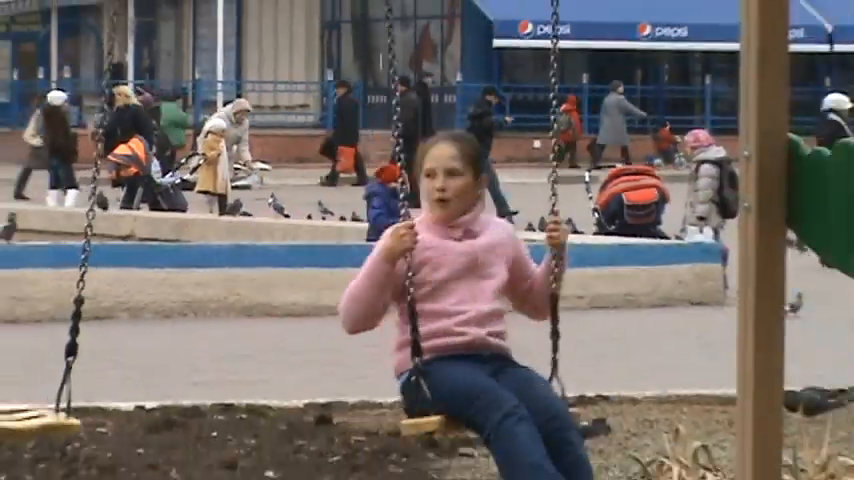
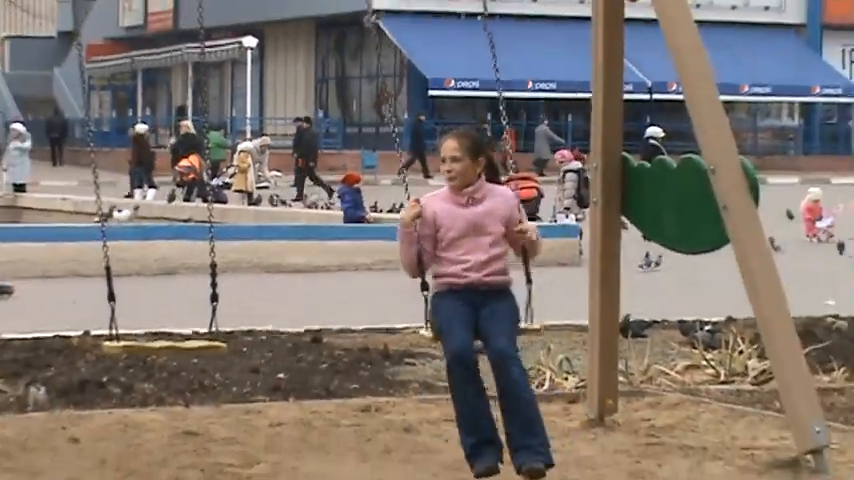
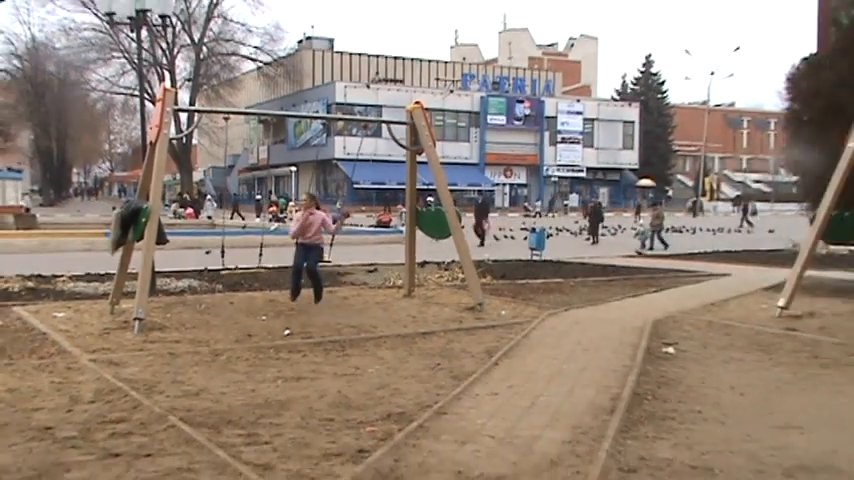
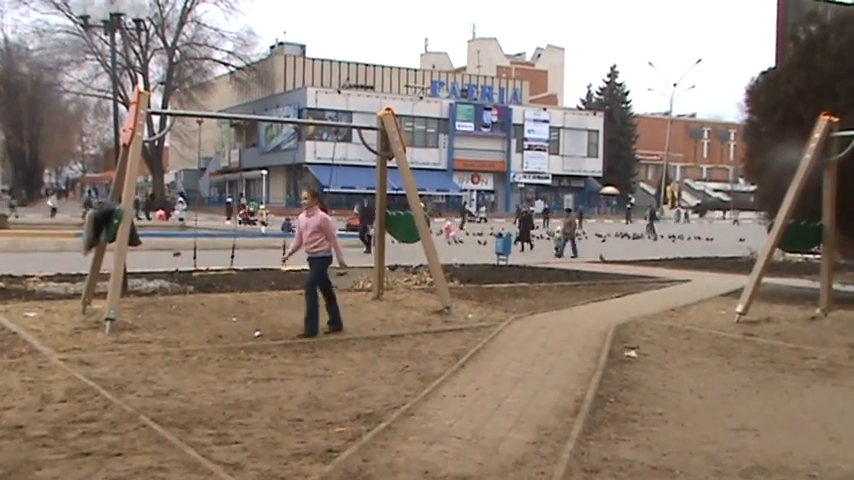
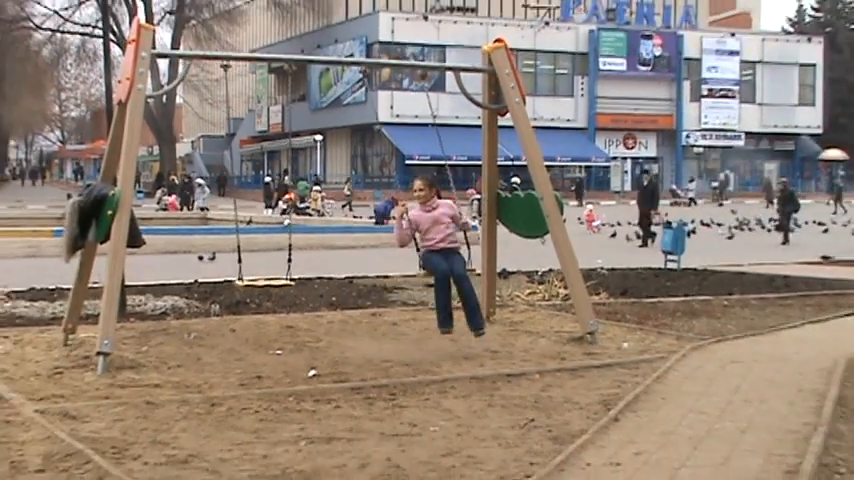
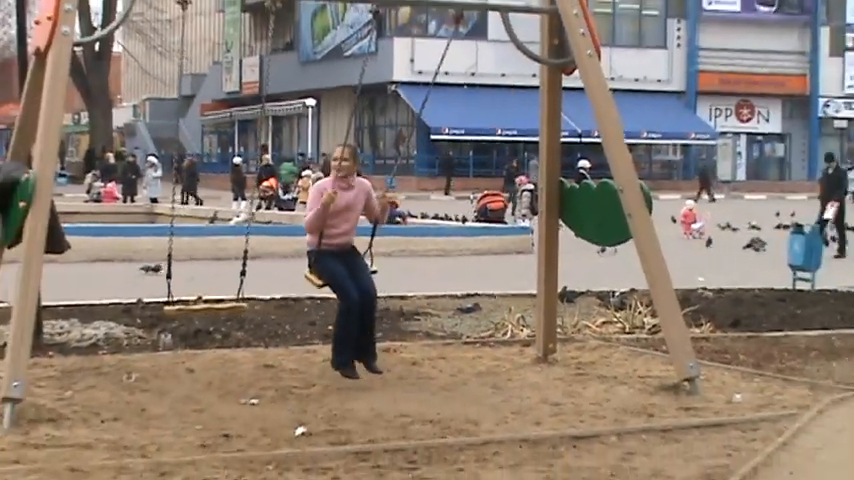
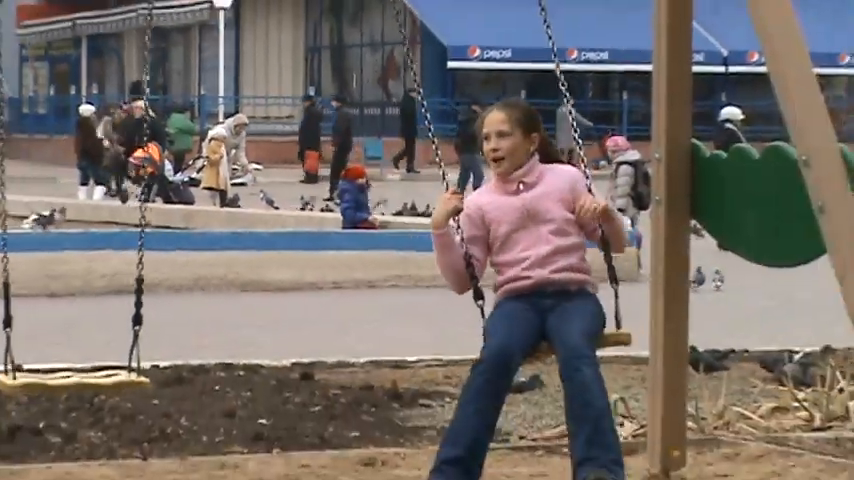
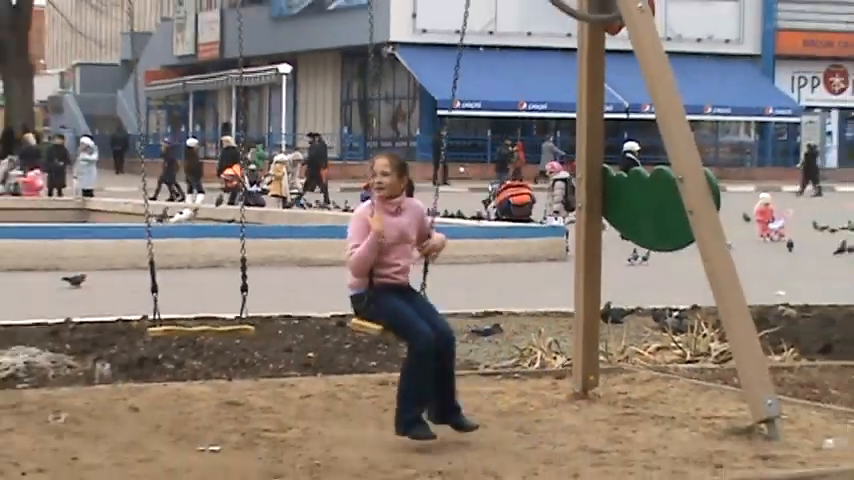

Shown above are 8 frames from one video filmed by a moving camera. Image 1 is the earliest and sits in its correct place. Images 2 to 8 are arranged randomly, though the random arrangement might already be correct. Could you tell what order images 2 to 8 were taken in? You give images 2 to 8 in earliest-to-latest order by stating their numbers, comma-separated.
7, 2, 8, 6, 5, 3, 4
